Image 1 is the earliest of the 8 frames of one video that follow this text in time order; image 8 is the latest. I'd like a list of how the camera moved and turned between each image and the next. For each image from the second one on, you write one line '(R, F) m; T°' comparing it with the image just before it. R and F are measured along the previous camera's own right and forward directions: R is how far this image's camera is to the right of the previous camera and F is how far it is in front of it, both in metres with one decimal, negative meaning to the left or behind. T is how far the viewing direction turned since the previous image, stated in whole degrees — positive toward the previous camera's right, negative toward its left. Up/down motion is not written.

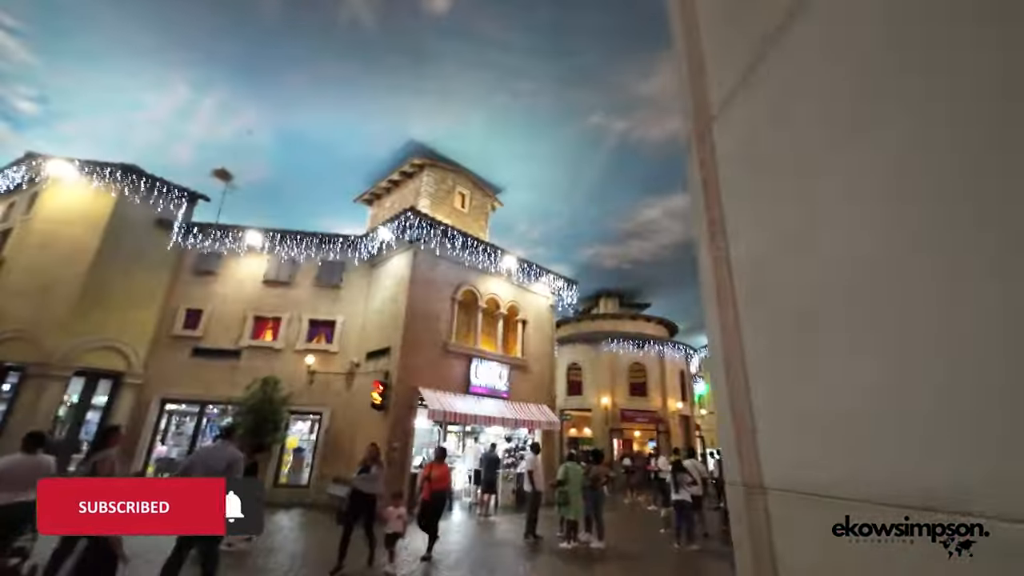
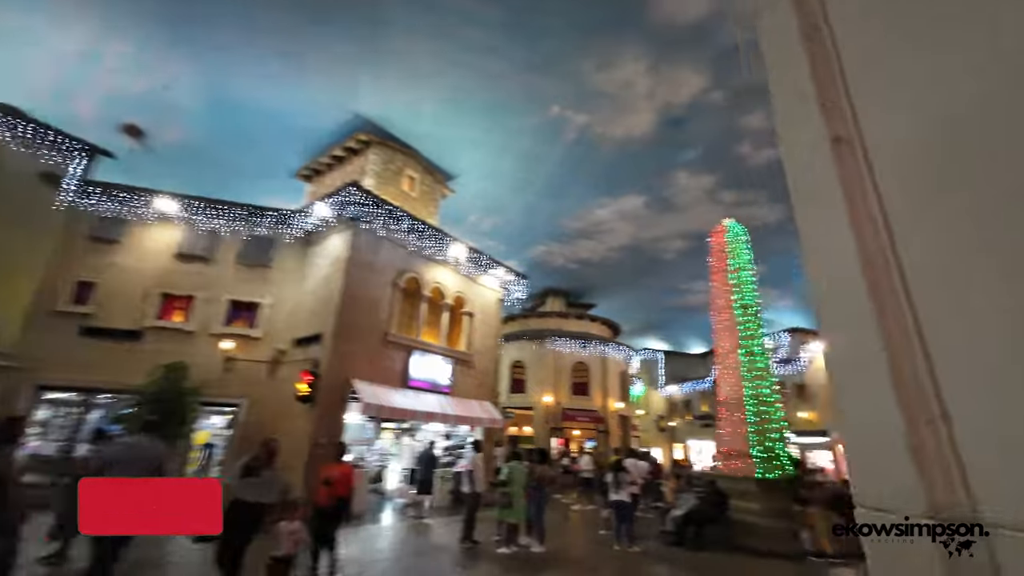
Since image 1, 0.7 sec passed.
(0.0, +0.7) m; +7°
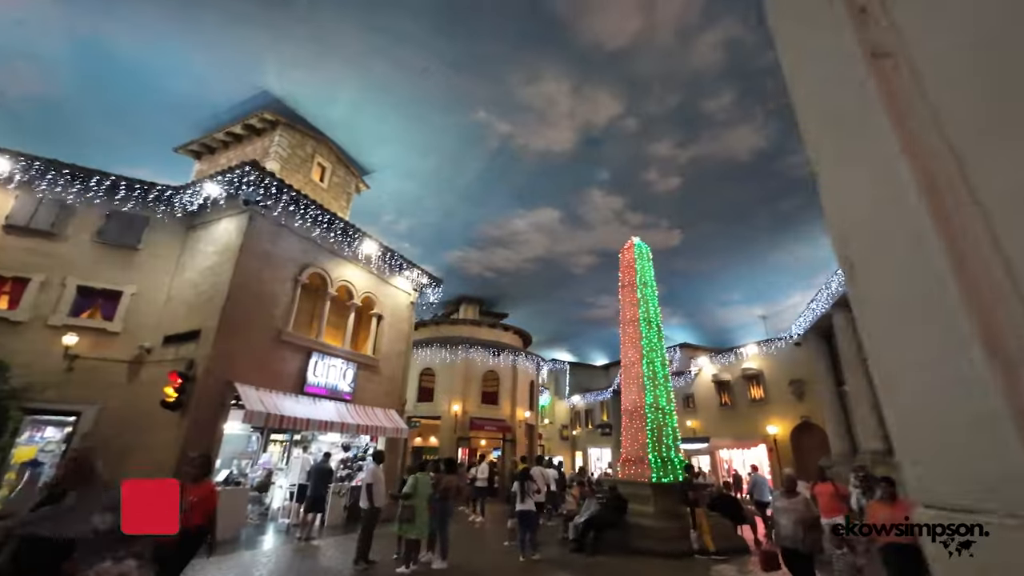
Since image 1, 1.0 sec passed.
(-0.1, +0.3) m; +11°
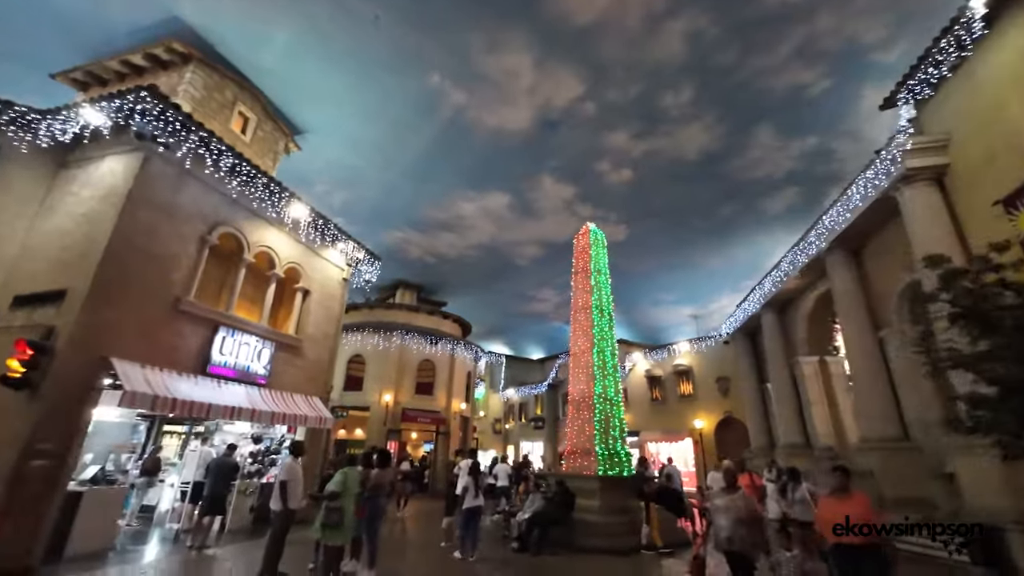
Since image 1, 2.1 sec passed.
(-0.3, +1.0) m; +8°
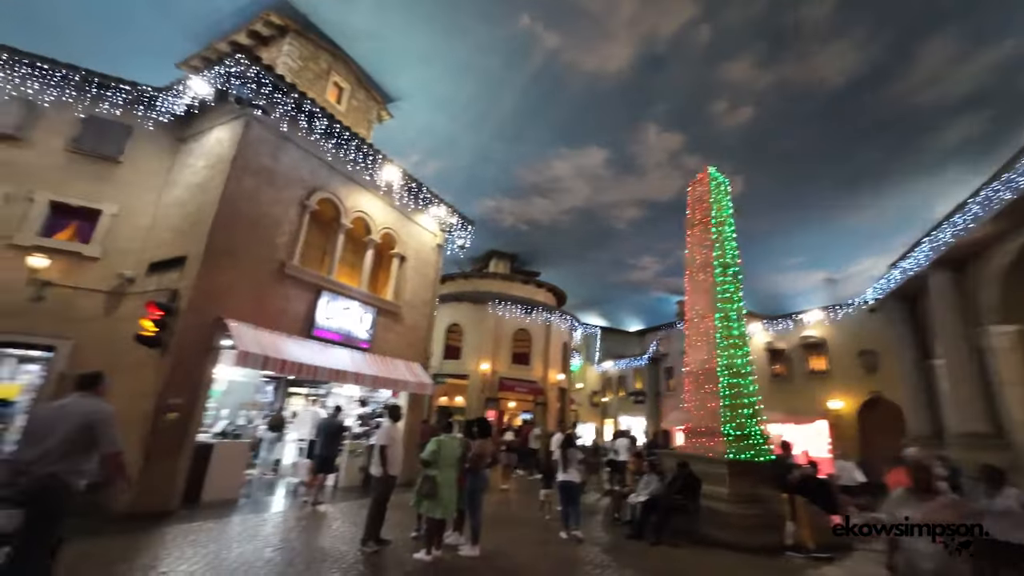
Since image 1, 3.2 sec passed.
(-0.3, +1.1) m; -12°
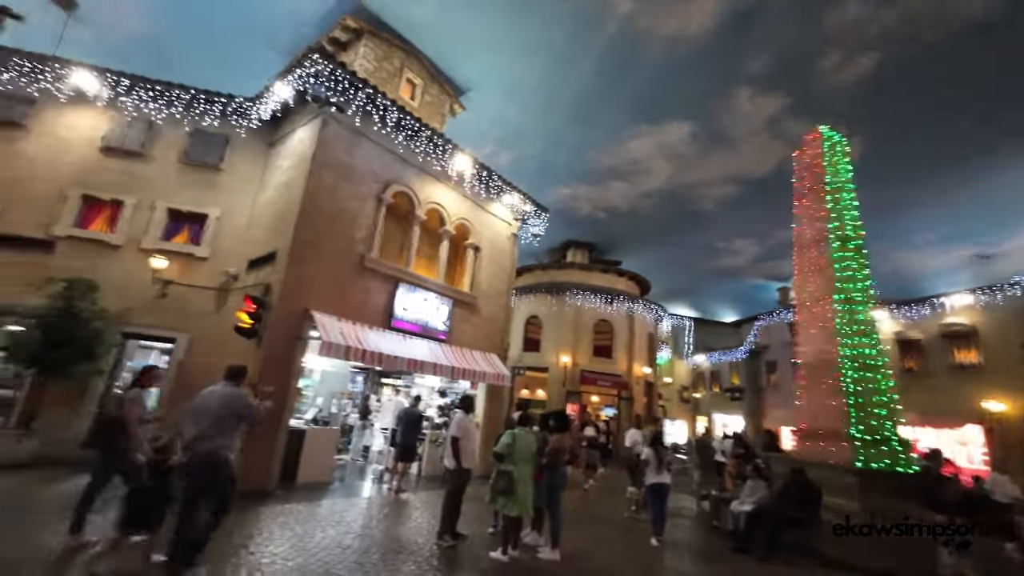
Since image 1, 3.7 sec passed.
(+0.1, +0.5) m; -11°
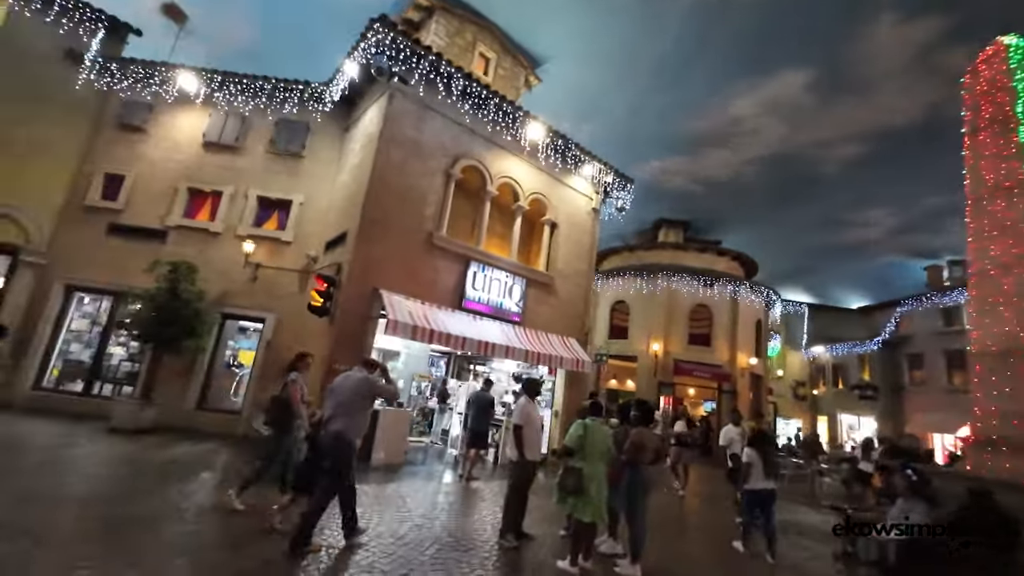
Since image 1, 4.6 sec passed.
(+0.2, +0.9) m; -12°
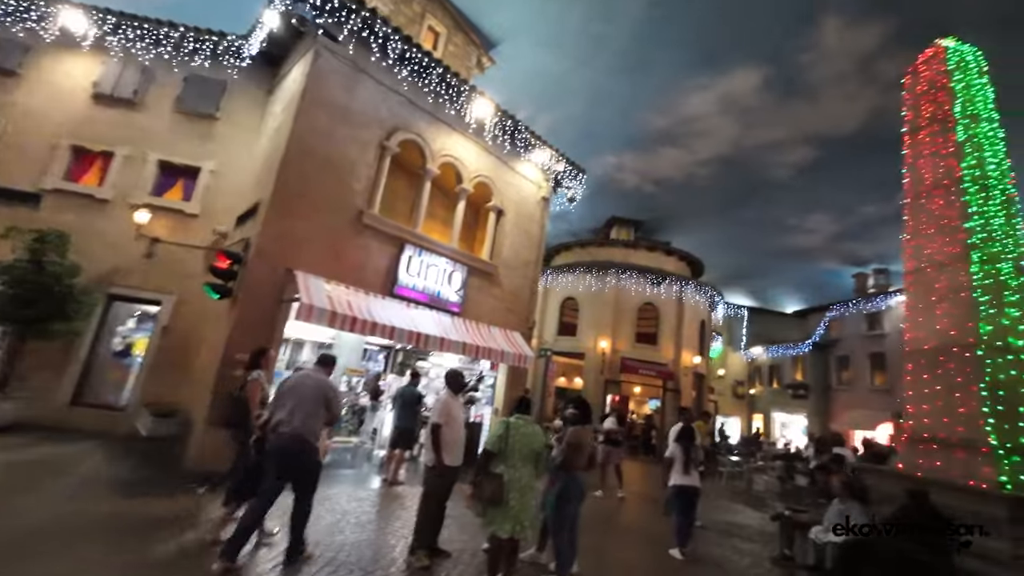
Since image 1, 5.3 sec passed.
(+0.4, +0.7) m; +6°
